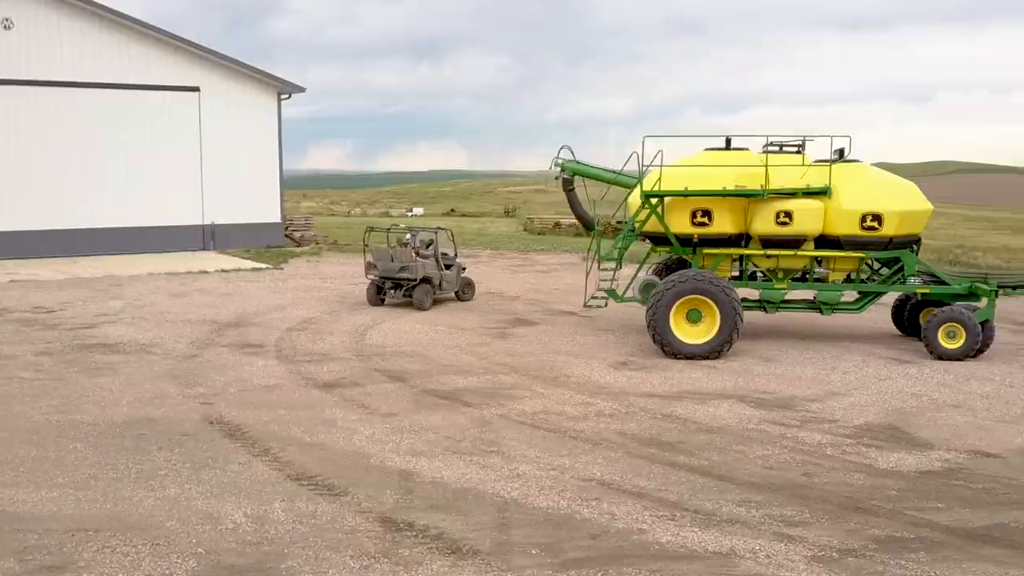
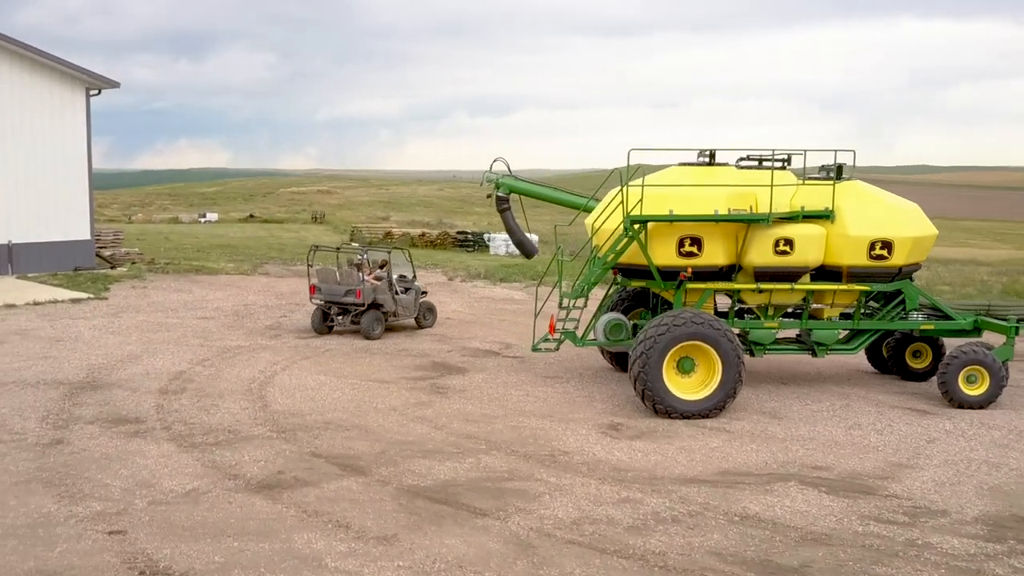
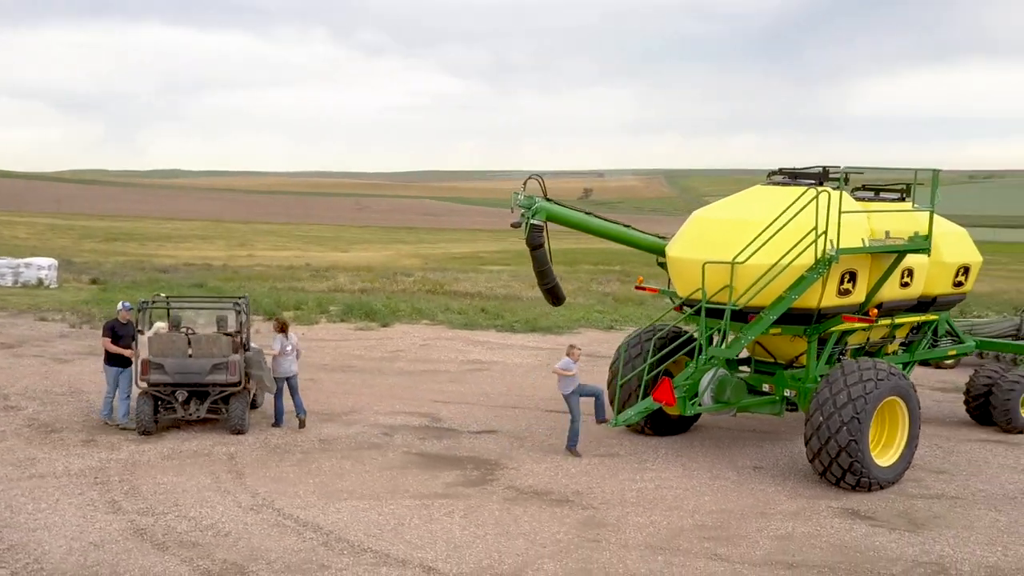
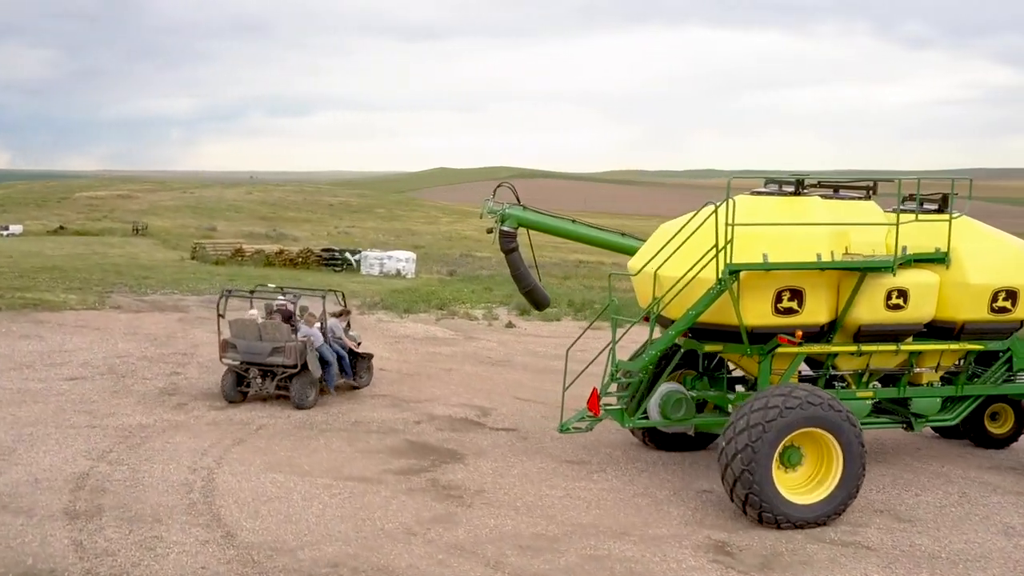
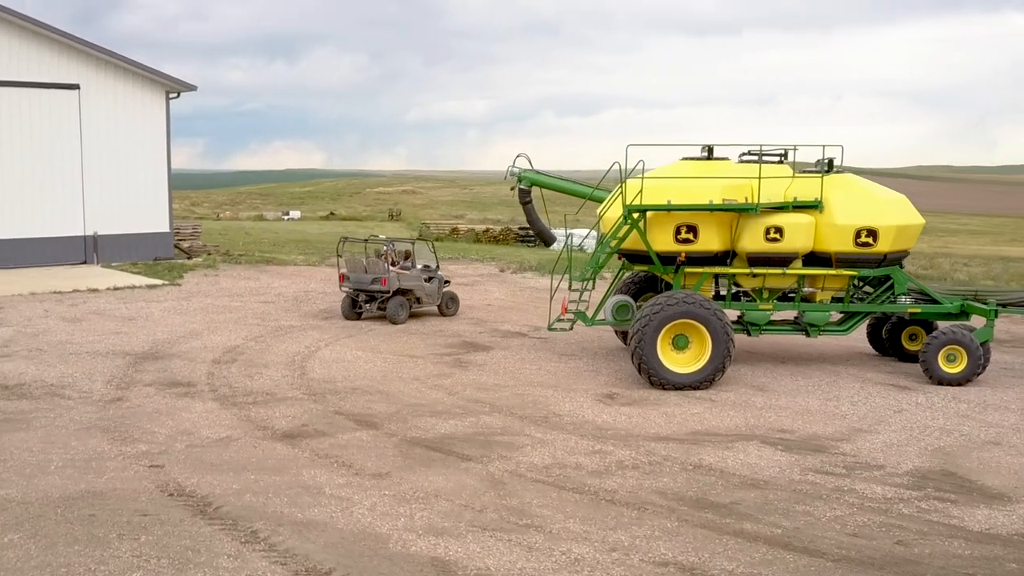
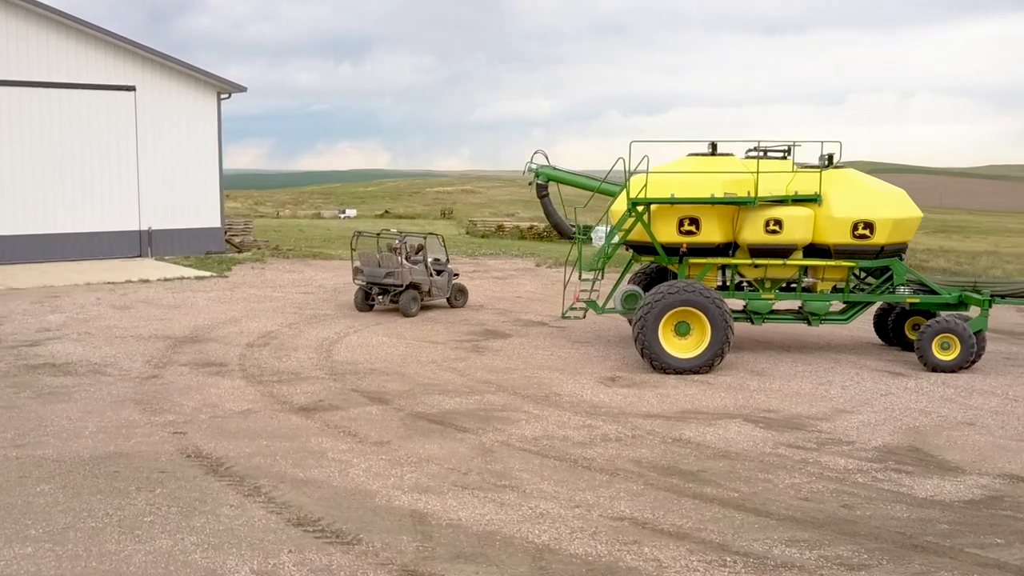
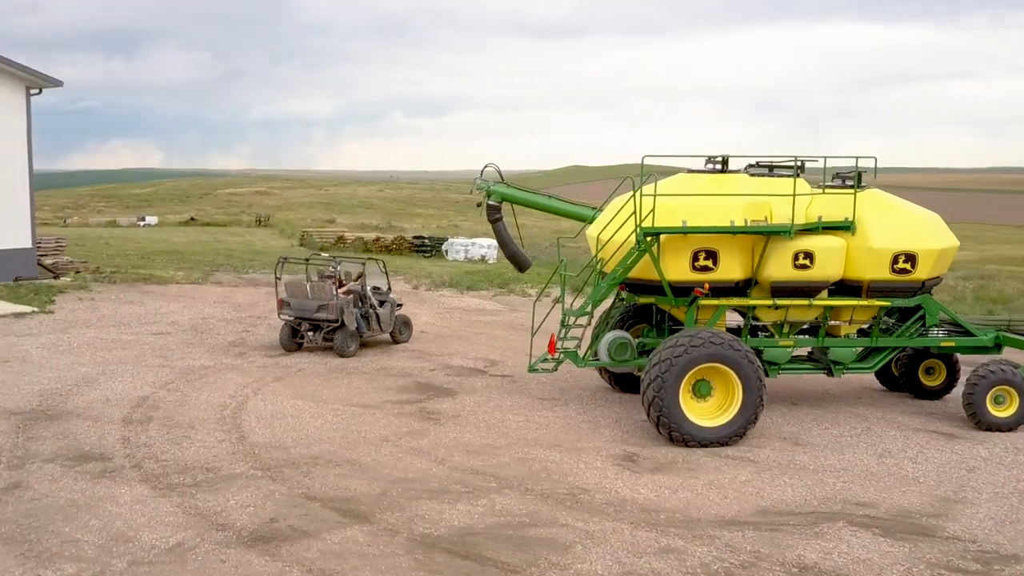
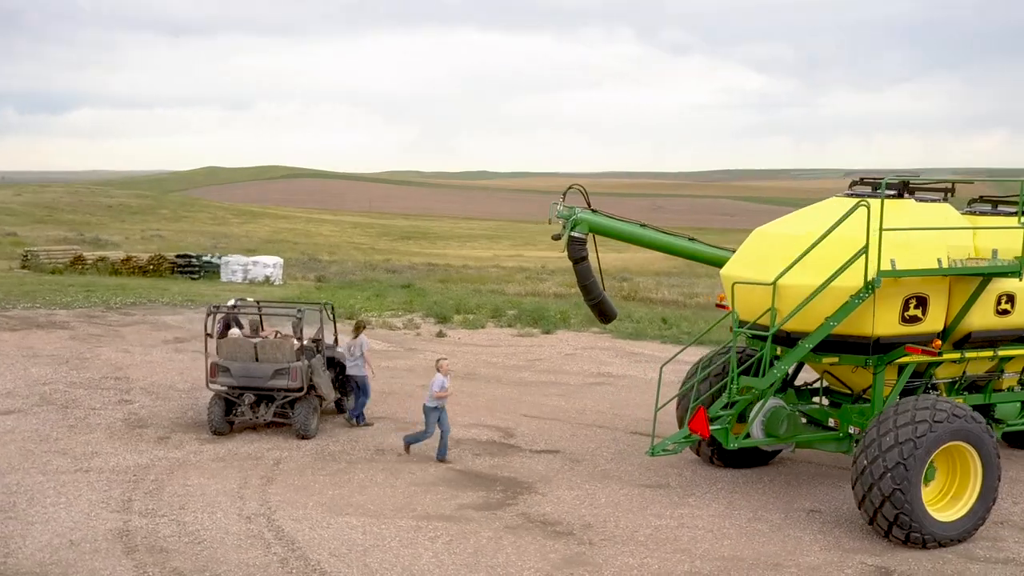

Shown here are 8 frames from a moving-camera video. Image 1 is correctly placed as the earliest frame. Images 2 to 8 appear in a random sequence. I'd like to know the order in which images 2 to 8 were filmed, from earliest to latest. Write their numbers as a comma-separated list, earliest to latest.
6, 5, 2, 7, 4, 8, 3
